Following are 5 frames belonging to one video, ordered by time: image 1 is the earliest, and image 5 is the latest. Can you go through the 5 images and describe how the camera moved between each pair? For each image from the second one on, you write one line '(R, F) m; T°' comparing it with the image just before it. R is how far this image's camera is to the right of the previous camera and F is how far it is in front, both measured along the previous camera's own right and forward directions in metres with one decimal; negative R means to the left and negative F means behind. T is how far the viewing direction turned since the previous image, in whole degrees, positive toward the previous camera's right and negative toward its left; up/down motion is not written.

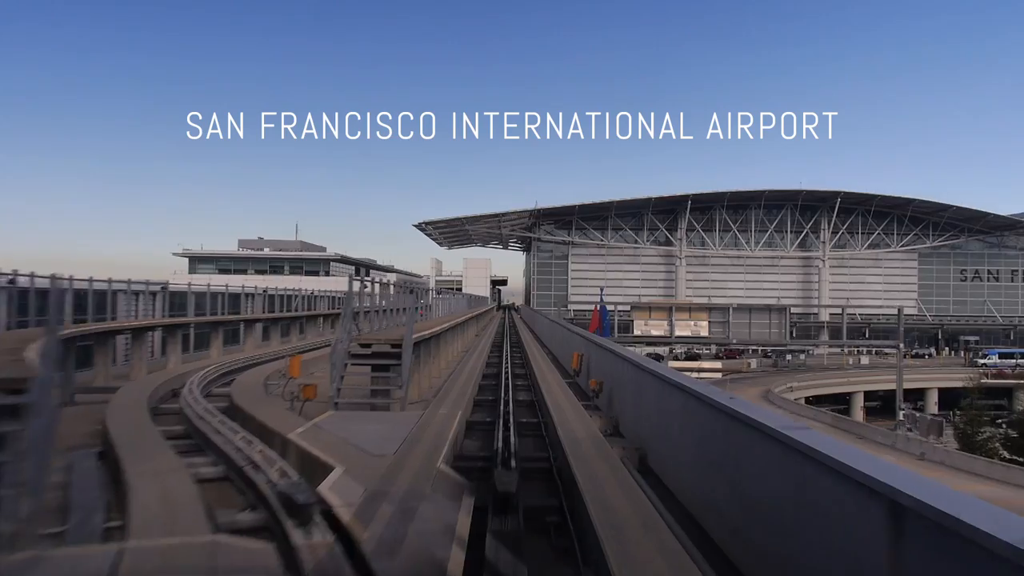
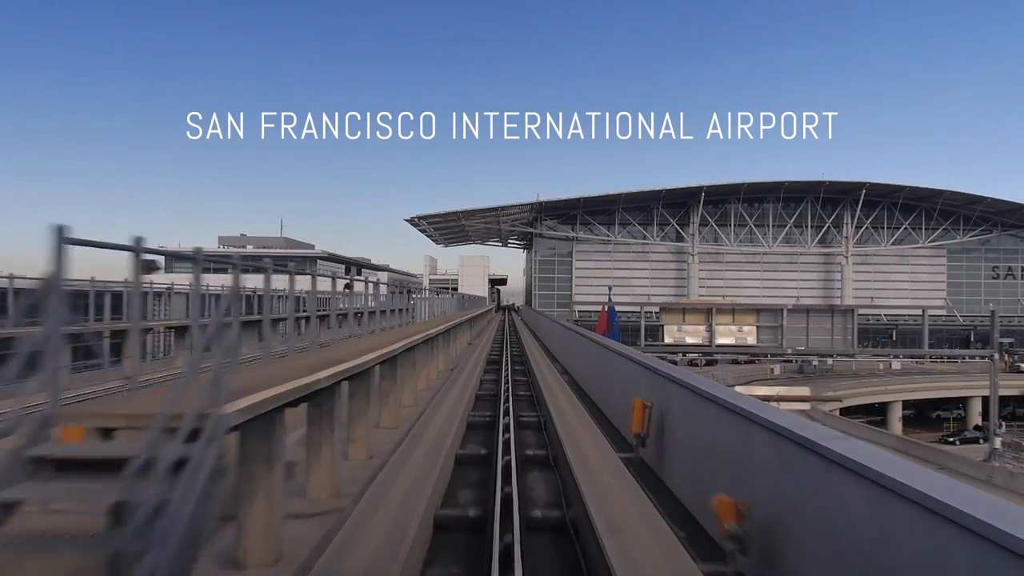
(0.0, +1.1) m; 0°
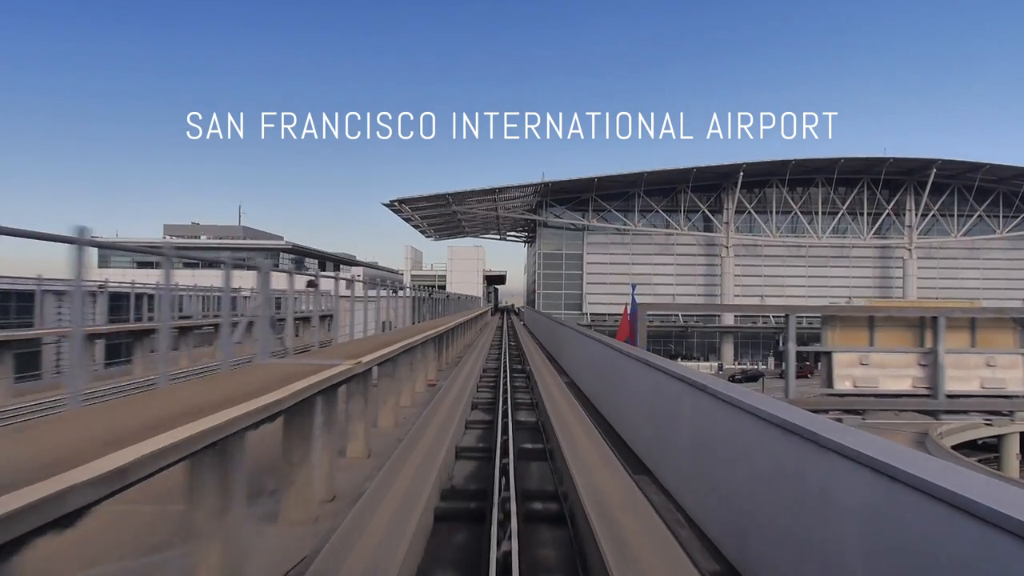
(0.0, +2.5) m; 0°
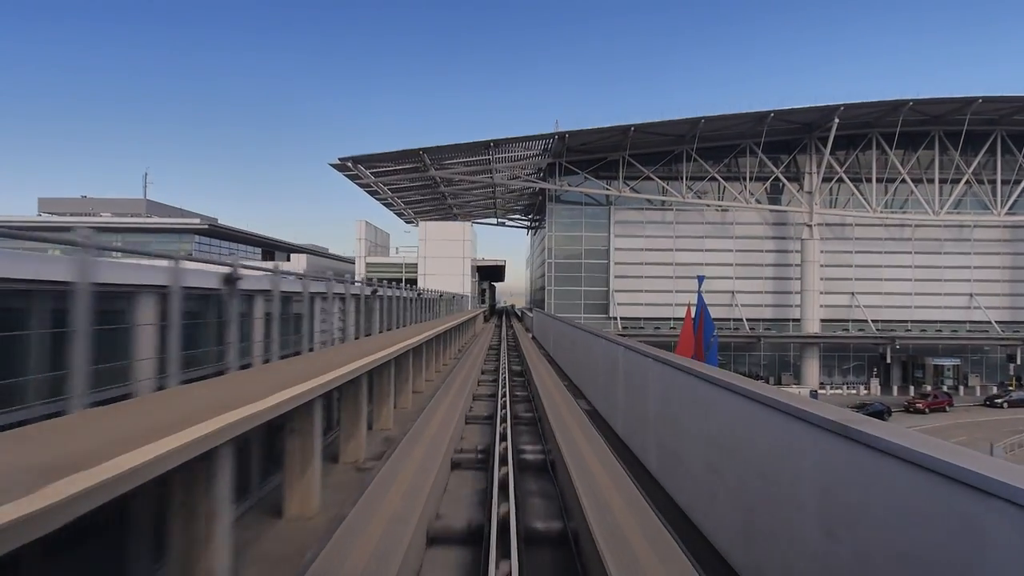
(0.0, +3.6) m; 0°
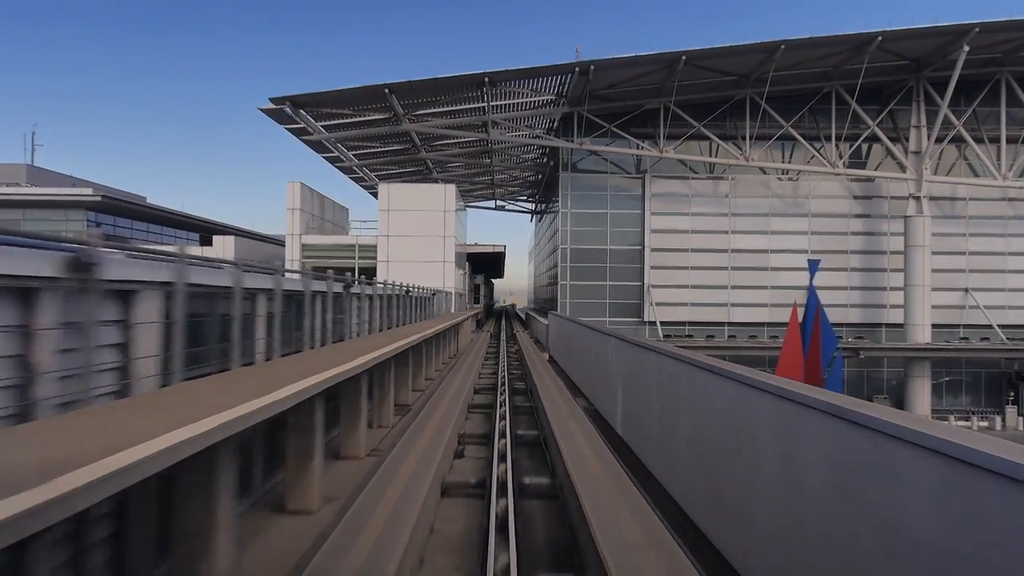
(0.0, +2.5) m; 0°
